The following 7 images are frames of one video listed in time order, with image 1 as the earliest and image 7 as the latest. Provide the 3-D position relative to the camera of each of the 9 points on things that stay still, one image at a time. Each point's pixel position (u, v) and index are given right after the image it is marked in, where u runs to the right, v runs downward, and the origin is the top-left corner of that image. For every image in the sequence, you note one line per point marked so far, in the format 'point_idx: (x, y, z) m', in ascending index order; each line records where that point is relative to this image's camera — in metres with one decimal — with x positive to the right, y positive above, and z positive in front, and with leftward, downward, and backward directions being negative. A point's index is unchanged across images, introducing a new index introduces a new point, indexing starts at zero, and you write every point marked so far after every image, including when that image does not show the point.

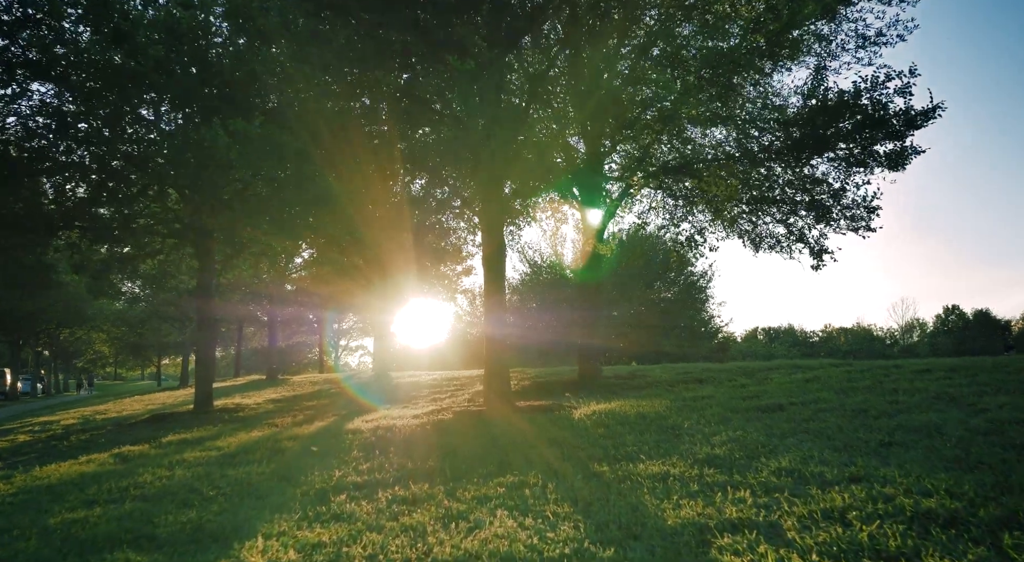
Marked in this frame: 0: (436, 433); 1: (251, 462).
0: (-1.3, -2.6, +11.6) m
1: (-3.9, -2.7, +10.3) m
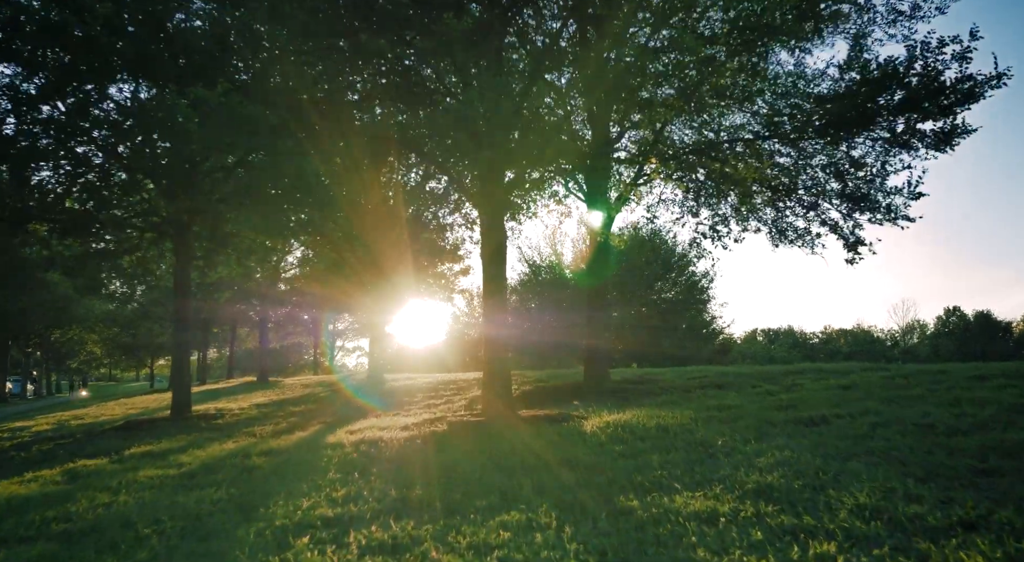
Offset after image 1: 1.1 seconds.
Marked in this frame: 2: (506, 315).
0: (-1.2, -2.5, +10.1) m
1: (-3.9, -2.6, +8.8) m
2: (-0.1, -0.7, +14.2) m
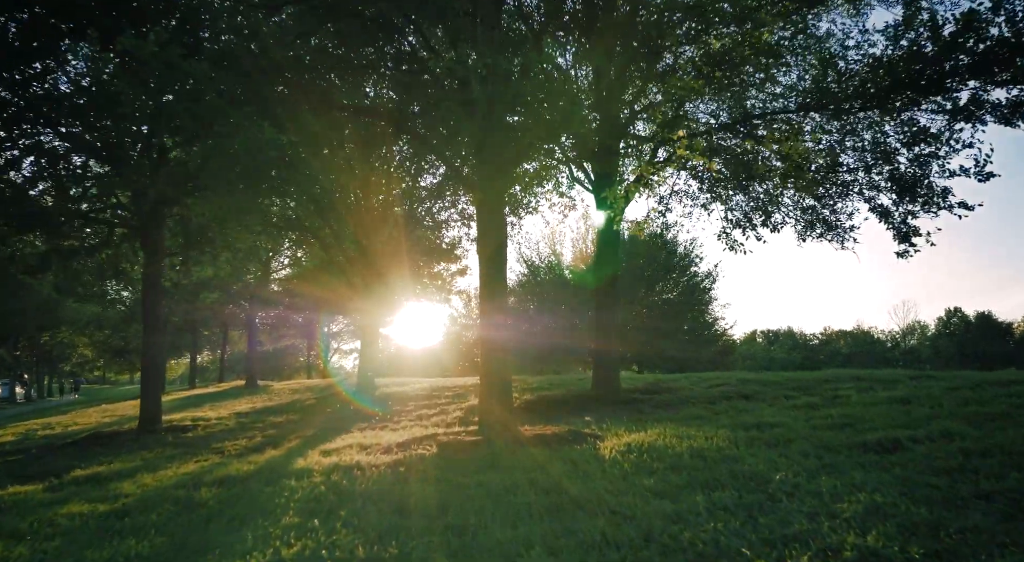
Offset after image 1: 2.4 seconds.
0: (-1.2, -2.4, +8.3) m
1: (-3.8, -2.6, +7.0) m
2: (-0.1, -0.7, +12.4) m
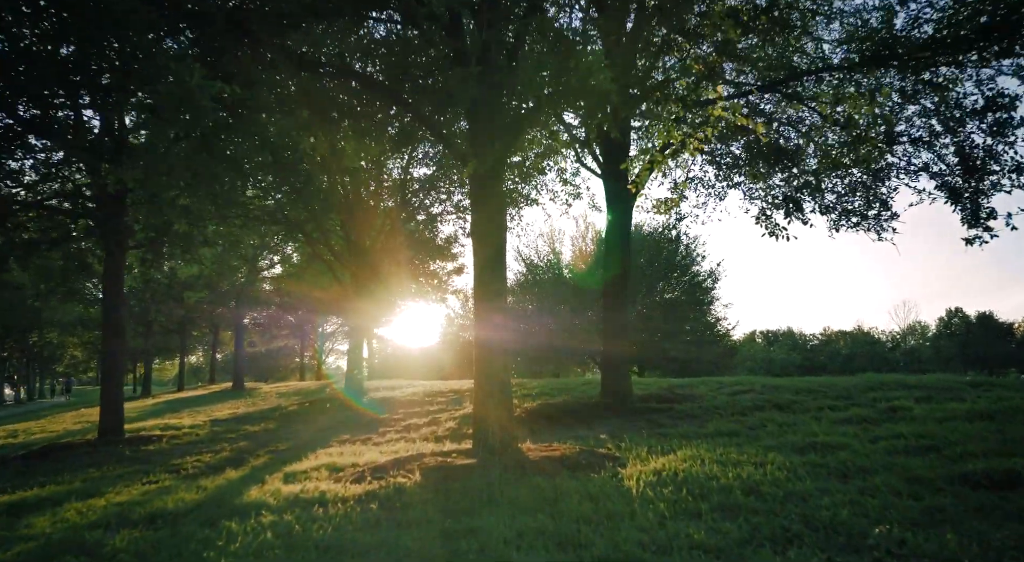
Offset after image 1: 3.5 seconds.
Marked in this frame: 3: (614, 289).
0: (-1.2, -2.3, +6.5) m
1: (-3.8, -2.4, +5.2) m
2: (-0.1, -0.5, +10.5) m
3: (+2.4, -0.2, +15.9) m
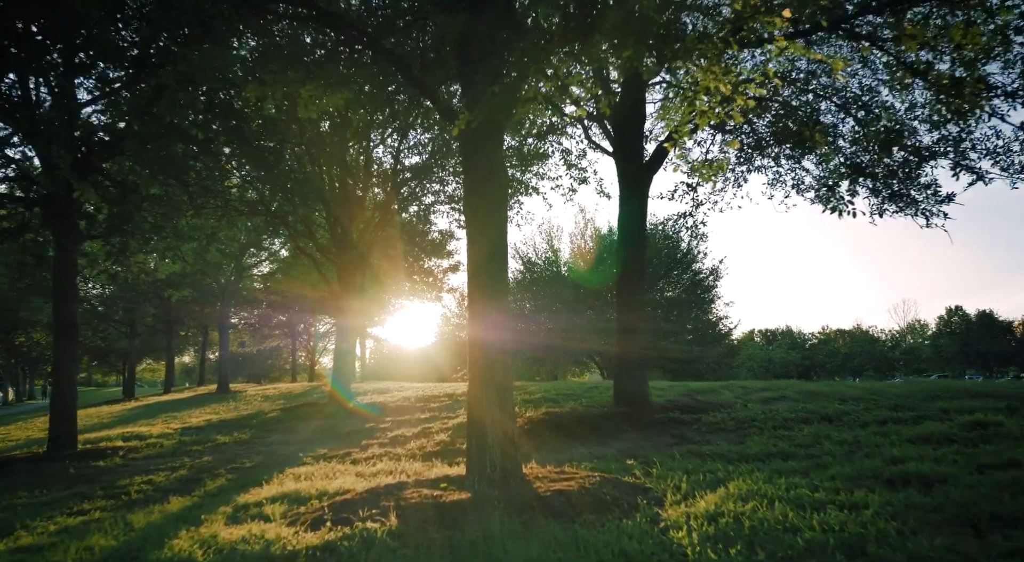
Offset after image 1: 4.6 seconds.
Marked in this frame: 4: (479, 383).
0: (-1.1, -2.1, +4.6) m
1: (-3.8, -2.3, +3.3) m
2: (-0.1, -0.4, +8.7) m
3: (+2.4, 0.0, +14.0) m
4: (-0.4, -1.2, +7.9) m
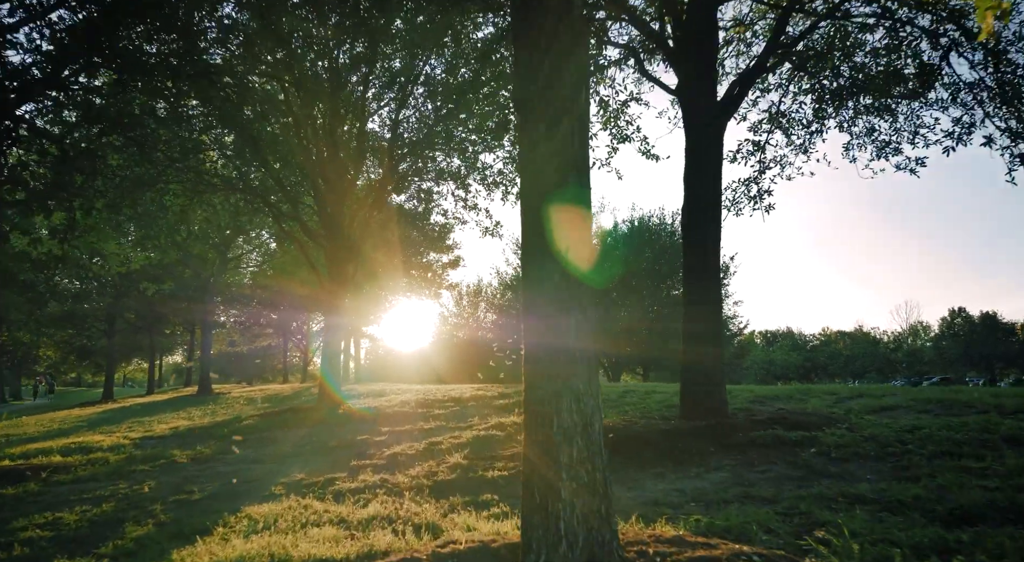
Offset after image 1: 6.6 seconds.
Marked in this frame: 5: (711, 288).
0: (-0.6, -1.7, +1.4) m
1: (-3.2, -1.8, +0.1) m
2: (+0.5, 0.0, +5.5) m
3: (+3.0, +0.4, +10.9) m
4: (+0.2, -0.8, +4.7) m
5: (+3.1, 0.0, +10.8) m
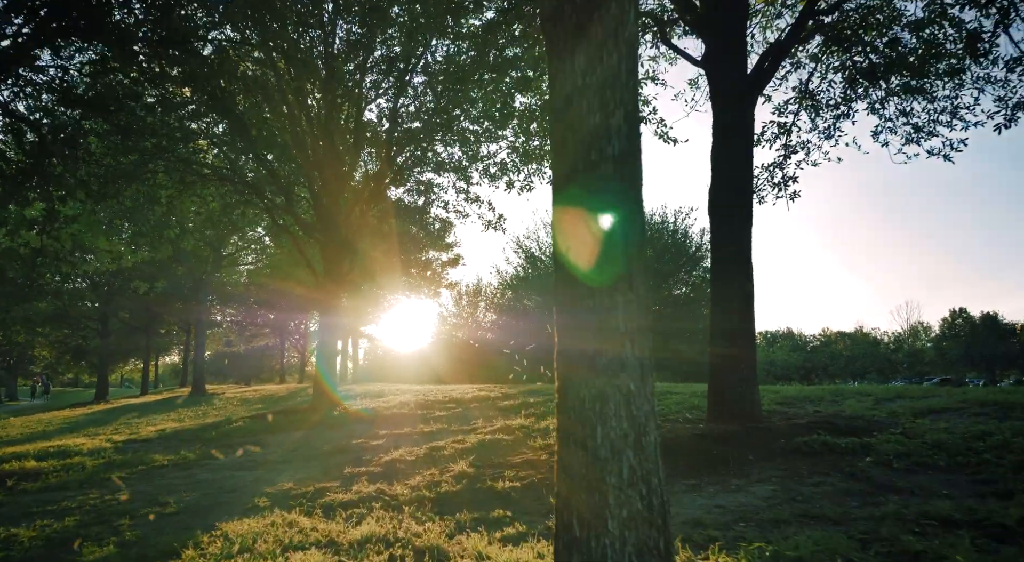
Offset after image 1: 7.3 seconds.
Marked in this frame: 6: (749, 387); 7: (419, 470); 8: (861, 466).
0: (-0.4, -1.6, +0.5) m
1: (-3.0, -1.7, -0.9) m
2: (+0.7, +0.2, +4.5) m
3: (+3.1, +0.5, +9.9) m
4: (+0.3, -0.6, +3.7) m
5: (+3.2, +0.2, +9.9) m
6: (+3.3, -1.4, +9.9) m
7: (-1.3, -2.6, +9.7) m
8: (+3.5, -1.8, +6.9) m
